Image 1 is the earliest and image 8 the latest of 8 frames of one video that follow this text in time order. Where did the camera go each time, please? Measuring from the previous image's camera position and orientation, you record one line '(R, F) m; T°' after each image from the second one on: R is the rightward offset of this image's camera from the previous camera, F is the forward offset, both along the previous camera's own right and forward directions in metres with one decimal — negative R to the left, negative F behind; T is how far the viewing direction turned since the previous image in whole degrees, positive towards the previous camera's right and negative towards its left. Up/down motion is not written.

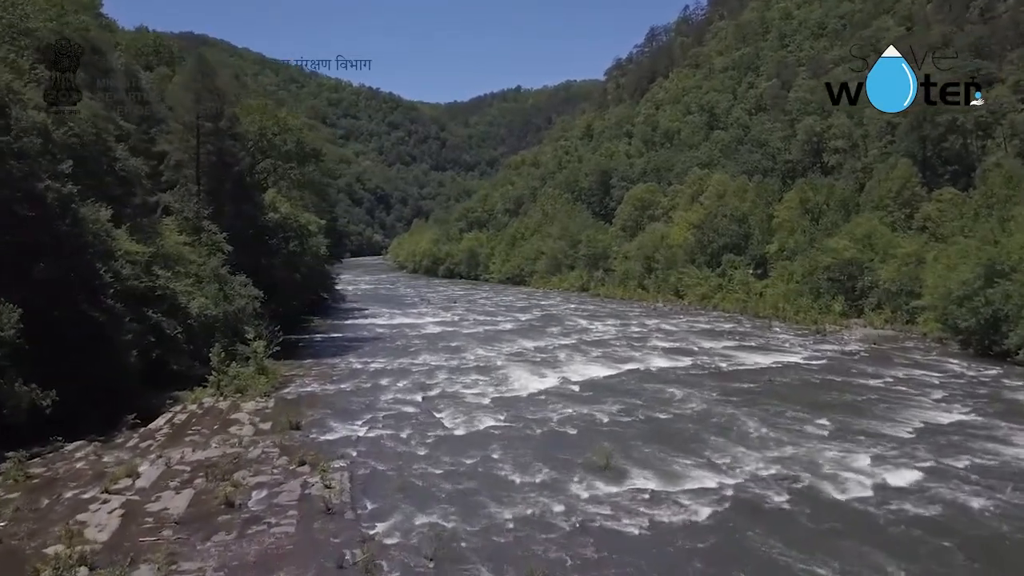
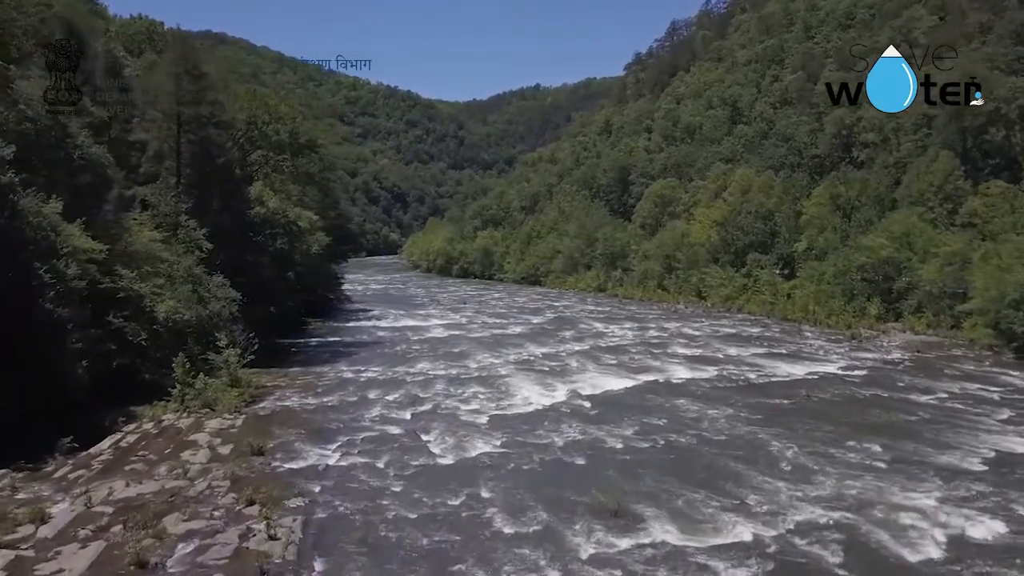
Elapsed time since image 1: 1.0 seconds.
(+0.4, +2.8) m; -1°
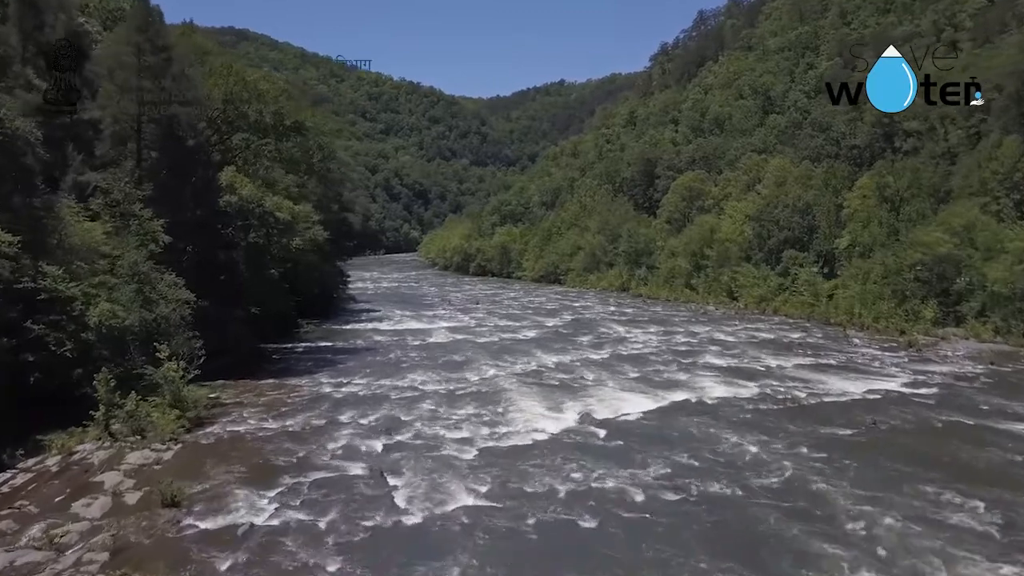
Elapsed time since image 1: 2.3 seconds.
(+0.5, +4.0) m; -1°
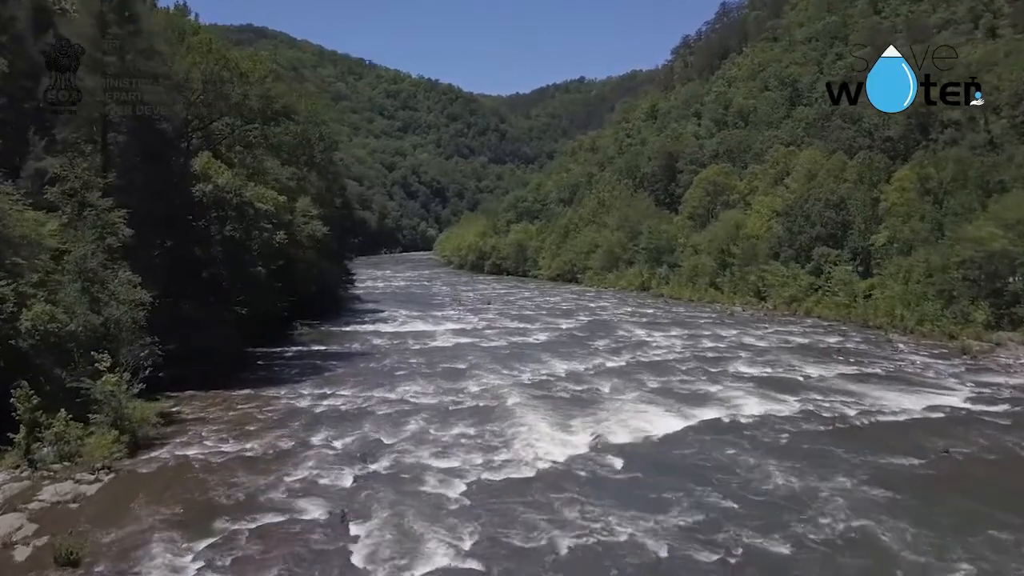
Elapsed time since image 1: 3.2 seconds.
(+0.3, +2.9) m; -1°
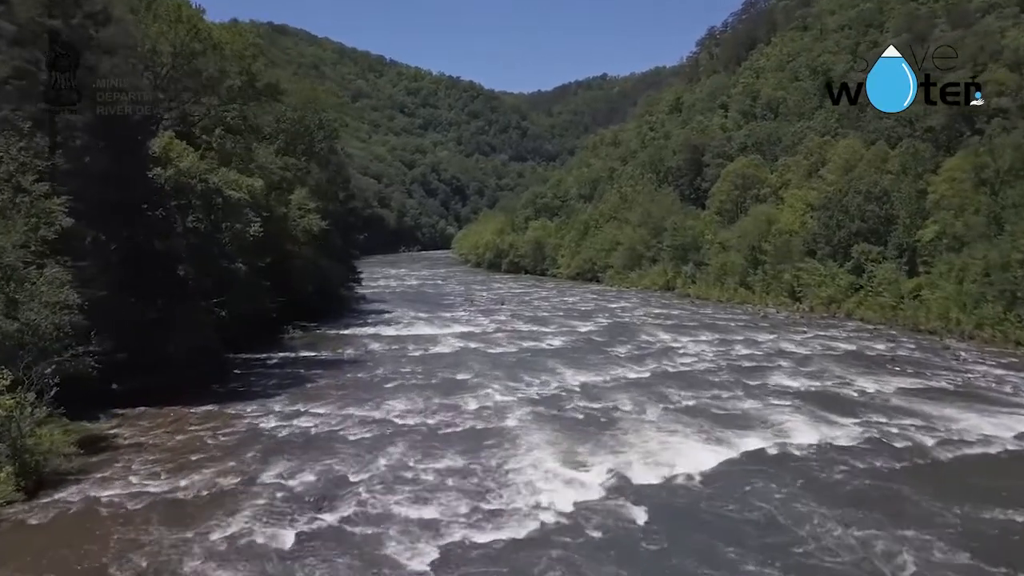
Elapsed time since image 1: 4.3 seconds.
(+0.4, +3.3) m; -1°
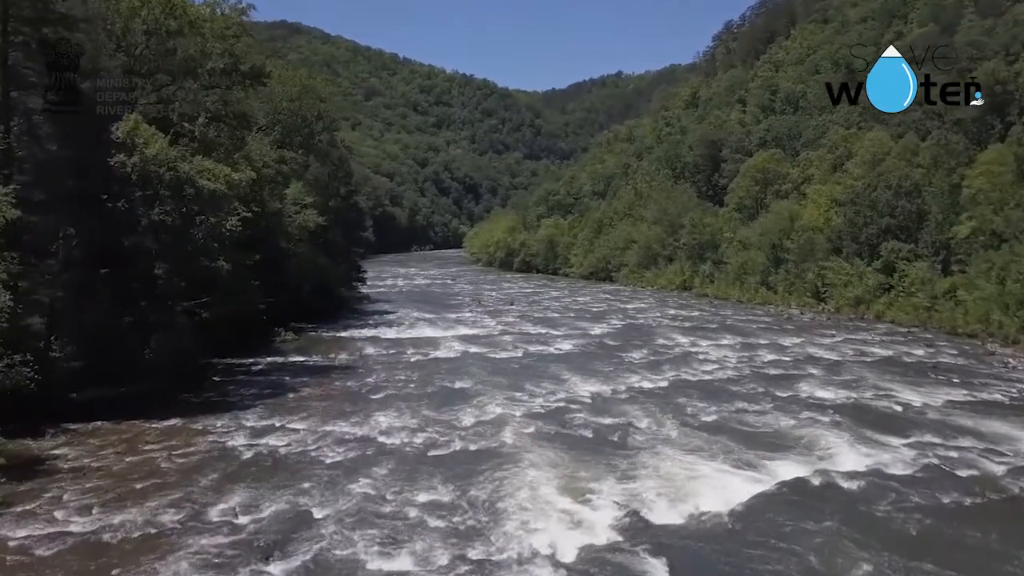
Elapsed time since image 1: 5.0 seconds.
(+0.2, +2.2) m; -1°
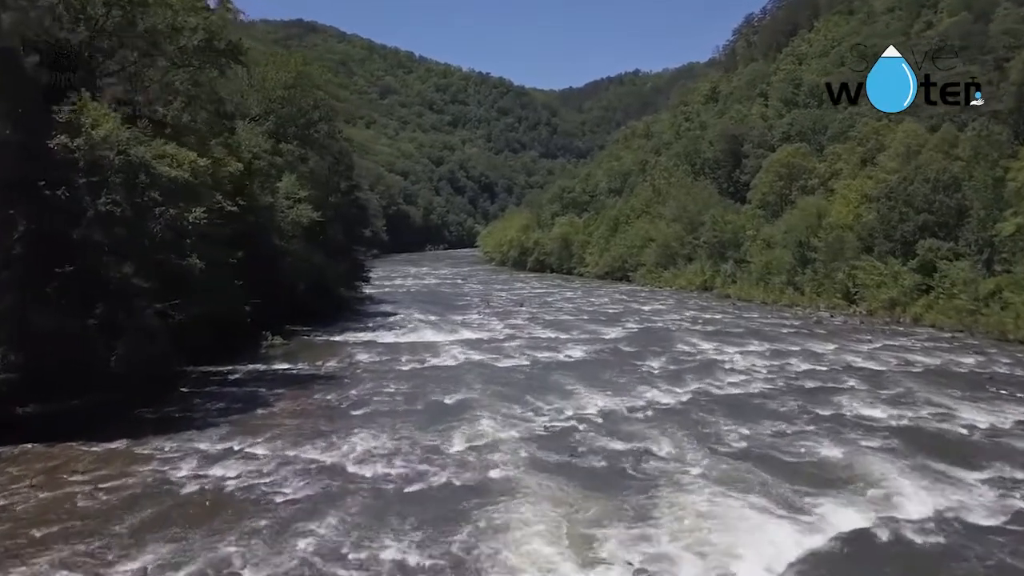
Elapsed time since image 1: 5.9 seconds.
(+0.3, +2.5) m; -1°
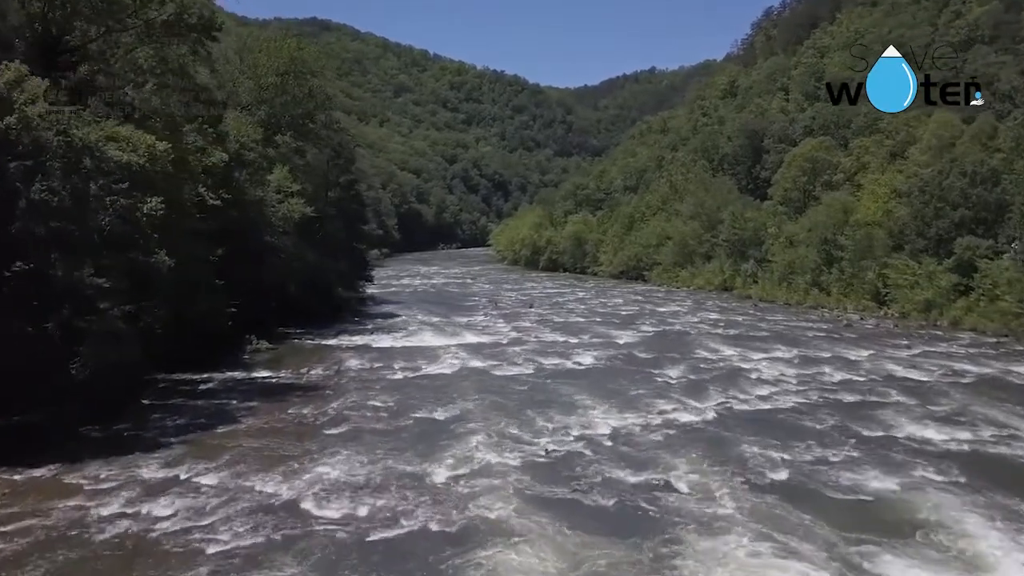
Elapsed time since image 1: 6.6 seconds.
(+0.3, +2.2) m; -1°
